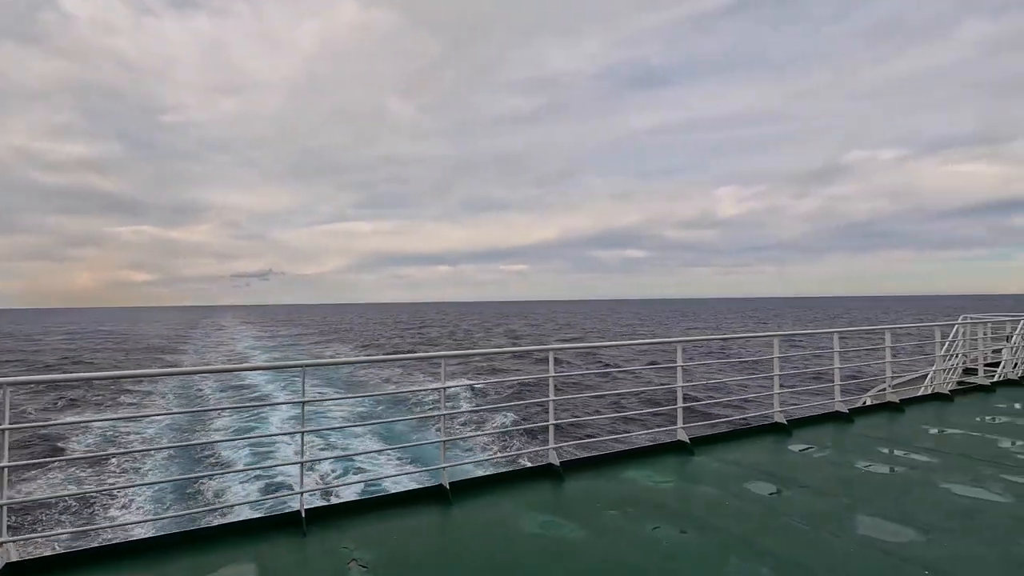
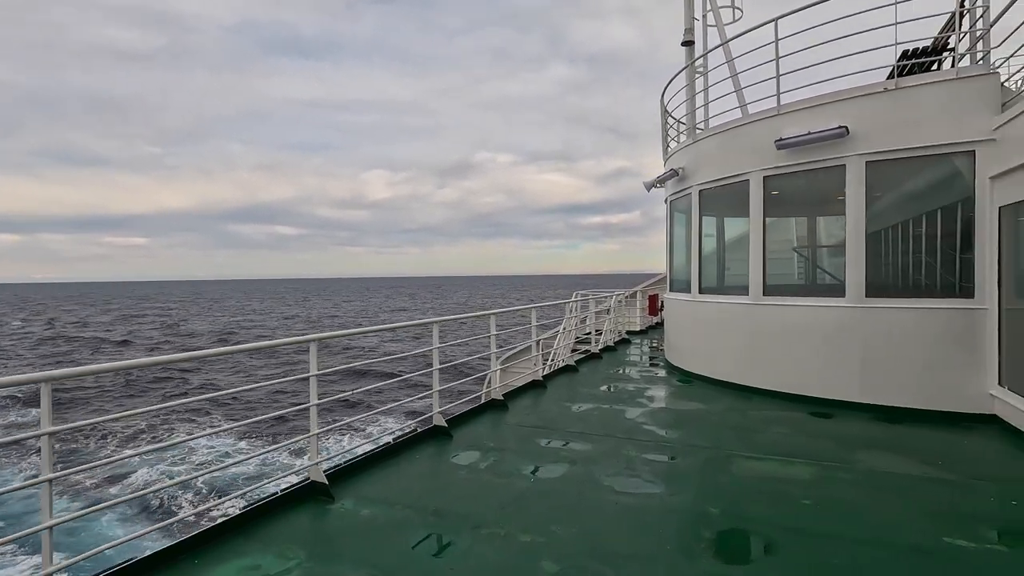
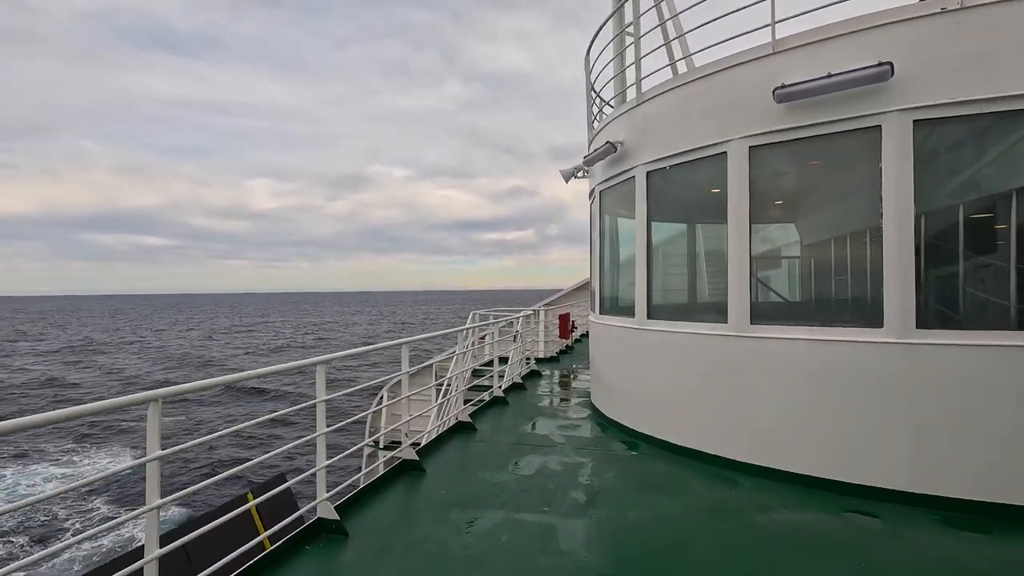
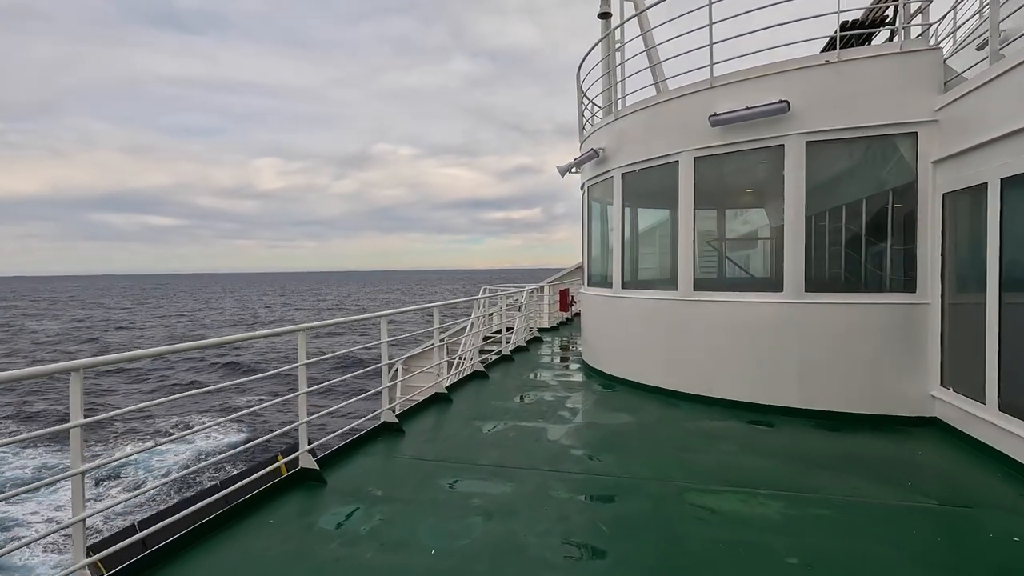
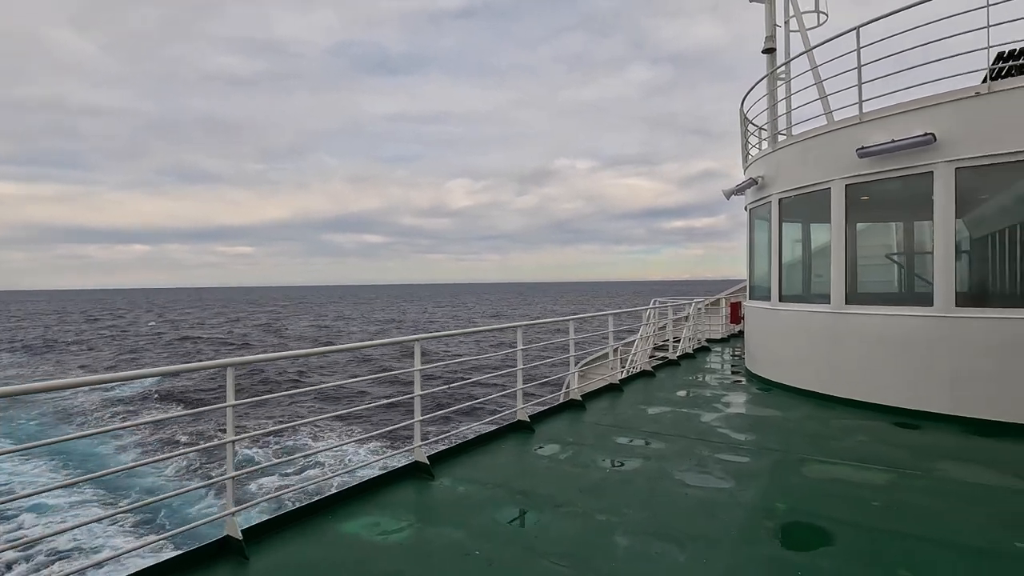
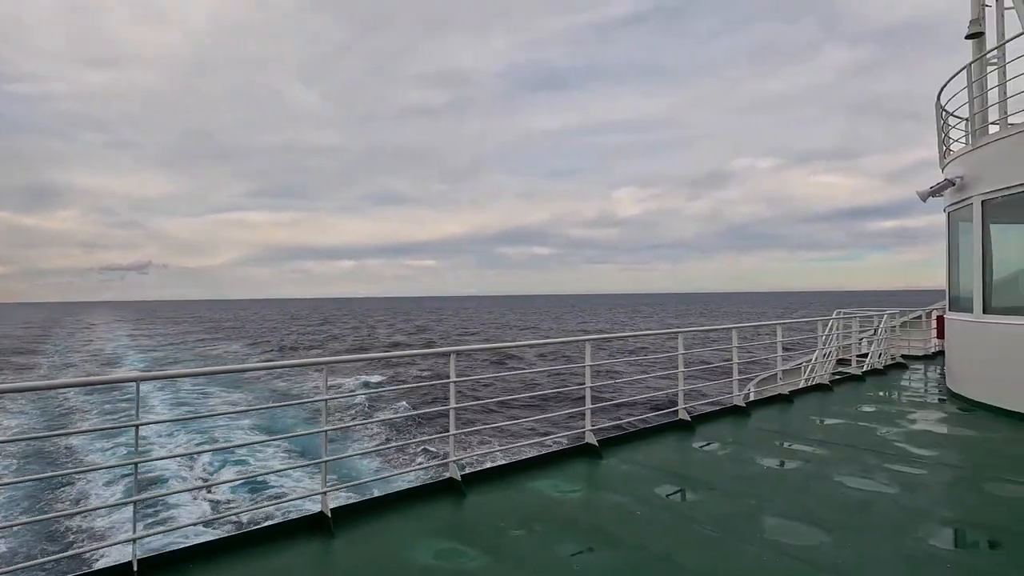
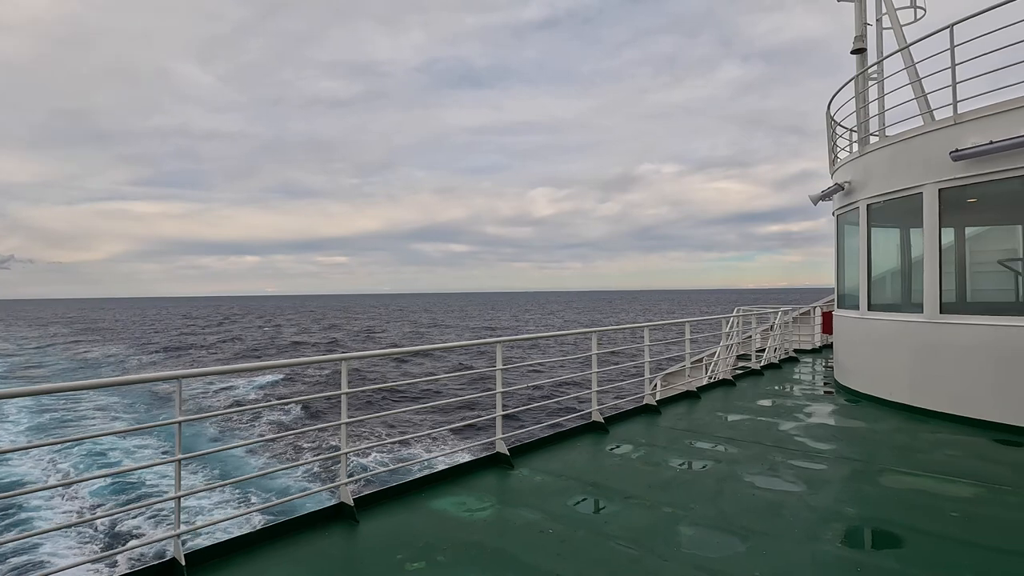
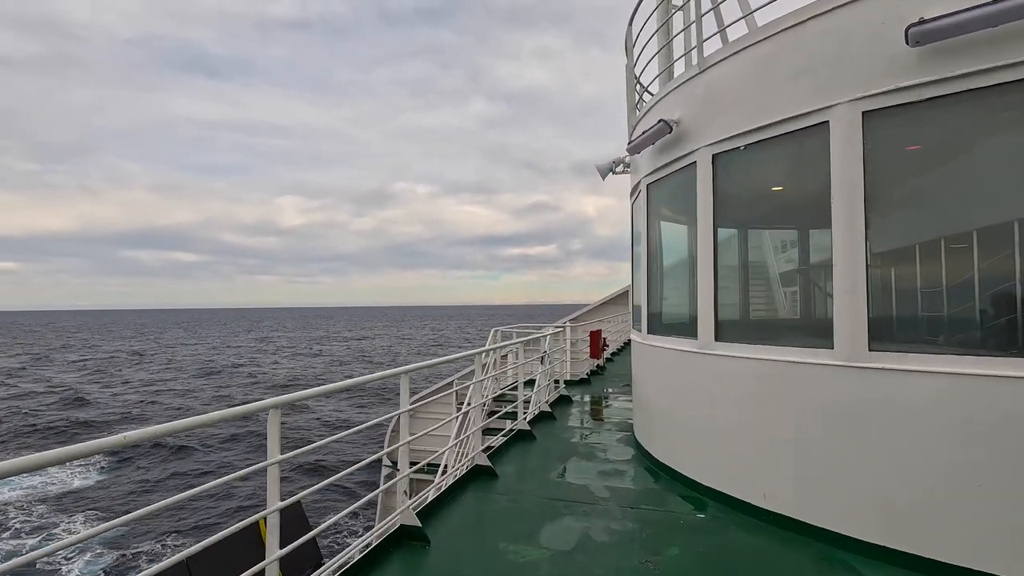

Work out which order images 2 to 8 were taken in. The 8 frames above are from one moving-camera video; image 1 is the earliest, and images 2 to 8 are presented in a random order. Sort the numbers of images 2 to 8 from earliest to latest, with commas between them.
6, 7, 5, 2, 4, 3, 8
